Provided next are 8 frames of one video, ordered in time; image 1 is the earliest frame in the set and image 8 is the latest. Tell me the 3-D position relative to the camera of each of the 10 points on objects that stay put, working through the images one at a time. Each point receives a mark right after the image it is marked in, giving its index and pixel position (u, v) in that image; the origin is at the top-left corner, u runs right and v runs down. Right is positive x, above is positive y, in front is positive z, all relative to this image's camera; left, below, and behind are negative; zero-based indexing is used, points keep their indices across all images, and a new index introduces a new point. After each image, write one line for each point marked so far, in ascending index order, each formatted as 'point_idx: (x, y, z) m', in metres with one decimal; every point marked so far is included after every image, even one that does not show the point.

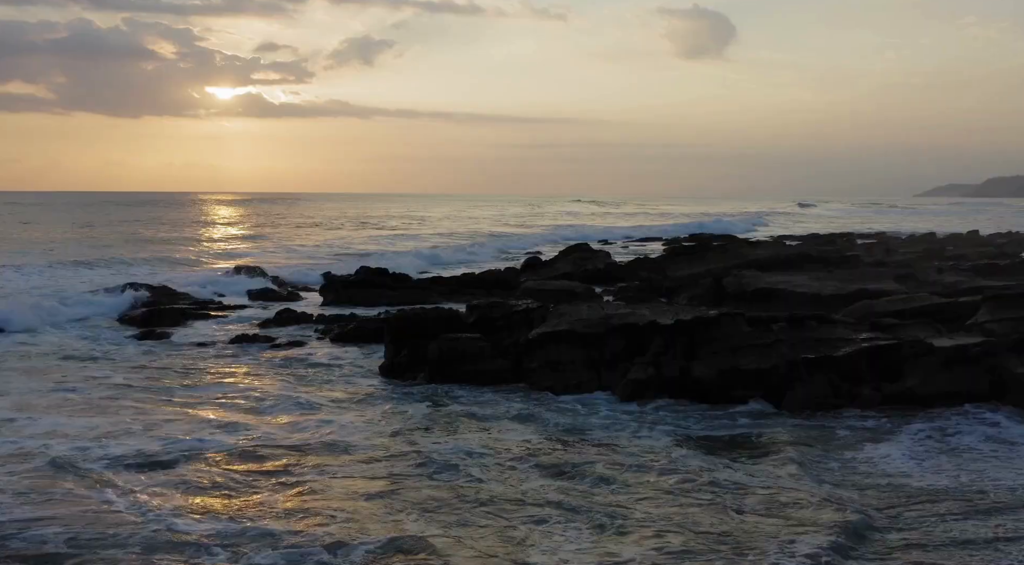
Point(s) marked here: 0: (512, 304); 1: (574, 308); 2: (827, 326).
0: (0.0, -0.4, +16.4) m
1: (+1.0, -0.4, +15.6) m
2: (+4.9, -0.7, +15.2) m
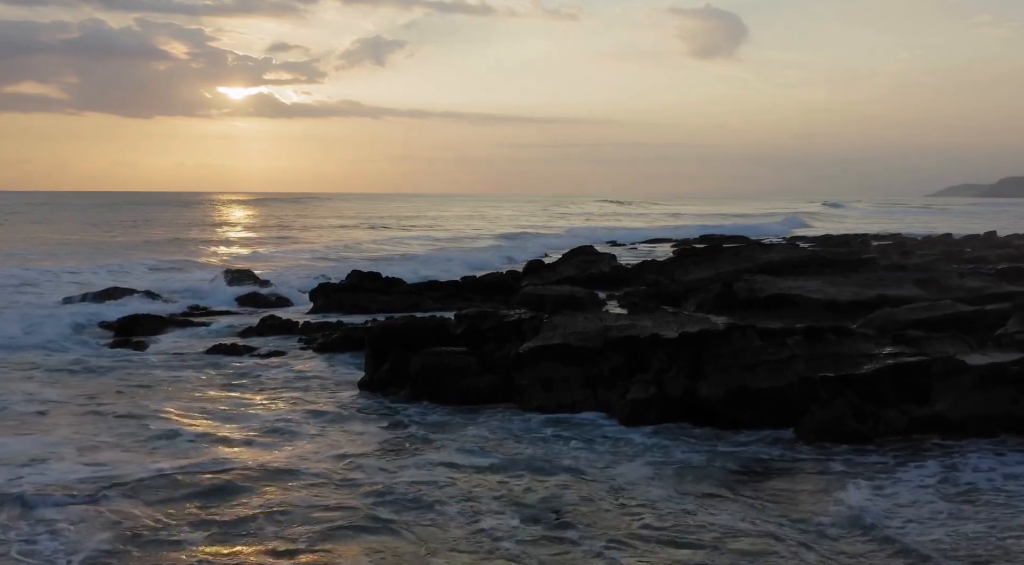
0: (-0.1, -0.5, +15.1) m
1: (+0.8, -0.5, +14.3) m
2: (+4.8, -0.8, +13.9) m
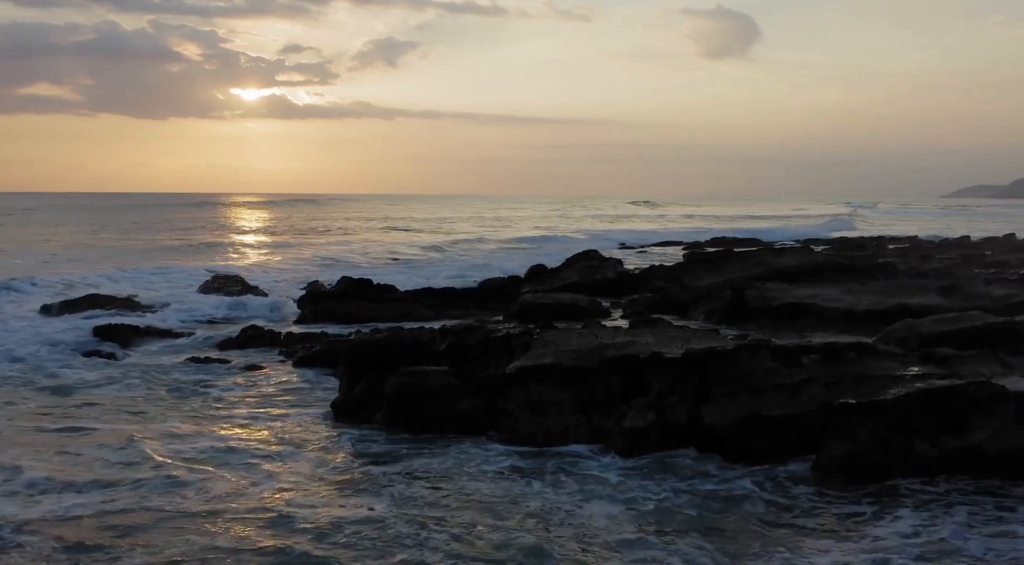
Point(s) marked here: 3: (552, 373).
0: (-0.3, -0.6, +13.8) m
1: (+0.7, -0.7, +13.0) m
2: (+4.6, -1.0, +12.5) m
3: (+0.5, -1.1, +12.0) m
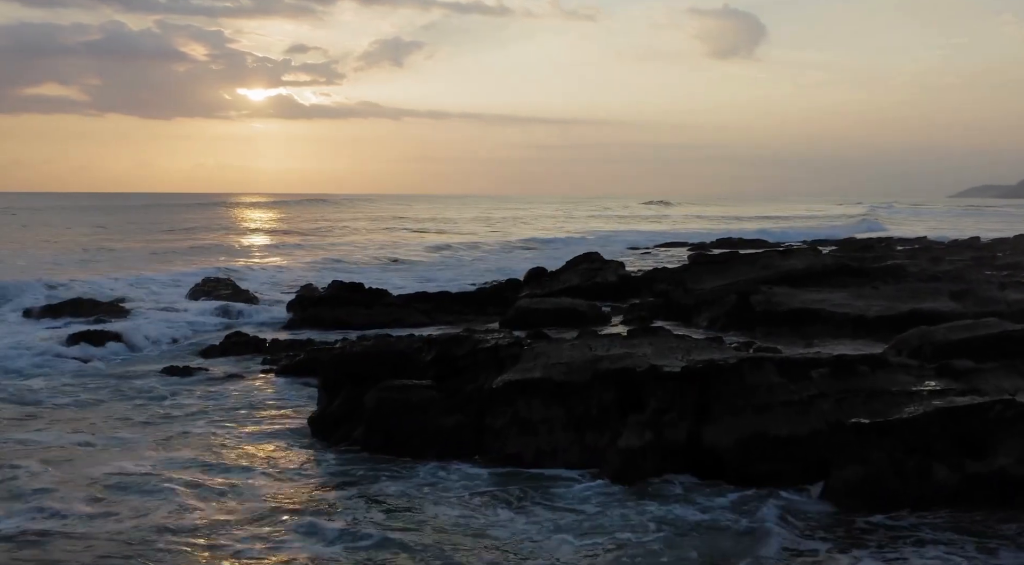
0: (-0.4, -0.7, +13.0) m
1: (+0.5, -0.8, +12.1) m
2: (+4.4, -1.1, +11.7) m
3: (+0.3, -1.2, +11.1) m
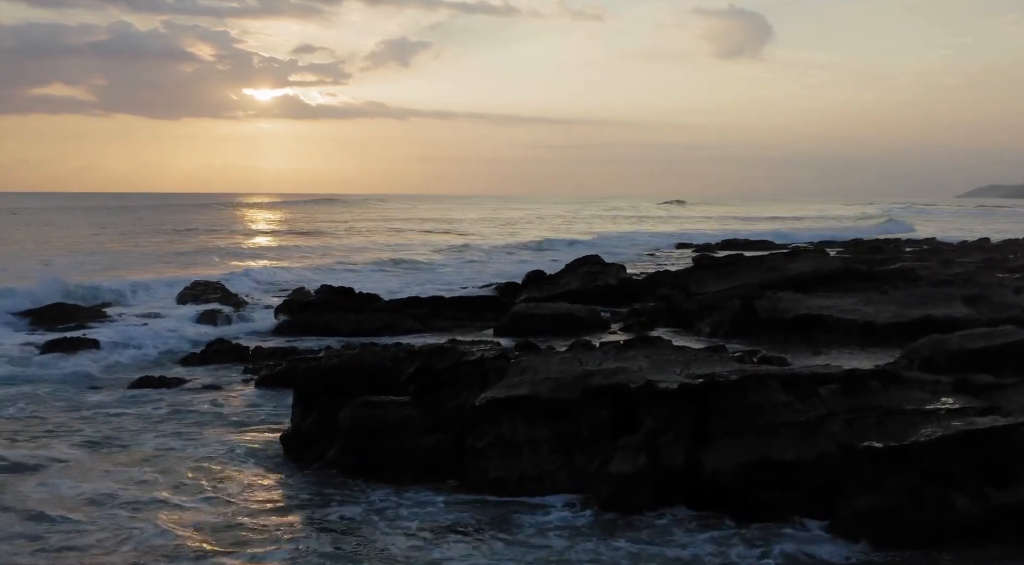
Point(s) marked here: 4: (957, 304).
0: (-0.6, -0.8, +12.2) m
1: (+0.4, -0.9, +11.3) m
2: (+4.3, -1.2, +10.8) m
3: (+0.2, -1.3, +10.3) m
4: (+9.1, -0.5, +19.9) m
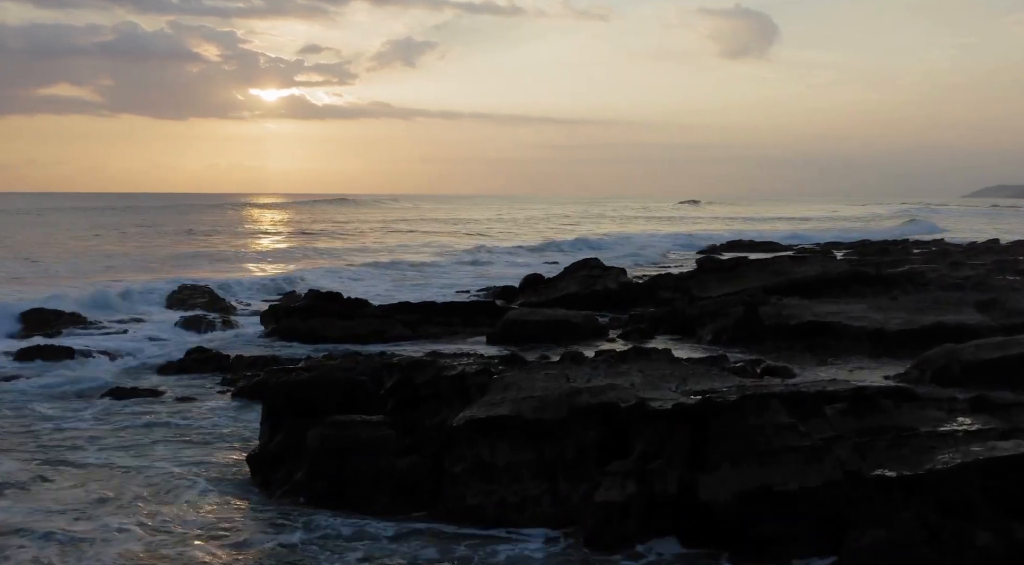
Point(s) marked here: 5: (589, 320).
0: (-0.8, -0.9, +11.4) m
1: (+0.2, -1.0, +10.5) m
2: (+4.1, -1.3, +10.0) m
3: (0.0, -1.4, +9.5) m
4: (+8.9, -0.6, +19.1) m
5: (+1.6, -0.8, +19.9) m
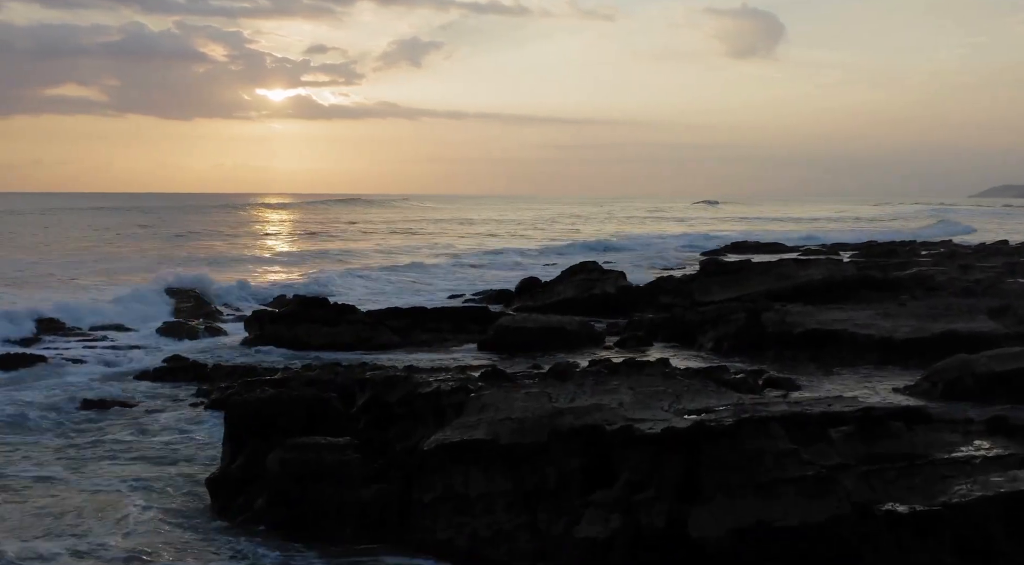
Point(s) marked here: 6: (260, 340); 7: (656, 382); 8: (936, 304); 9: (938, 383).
0: (-1.0, -1.1, +10.6) m
1: (0.0, -1.1, +9.7) m
2: (+3.9, -1.4, +9.2) m
3: (-0.2, -1.5, +8.7) m
4: (+8.8, -0.7, +18.2) m
5: (+1.4, -0.9, +19.1) m
6: (-5.1, -1.1, +19.7) m
7: (+1.6, -1.1, +11.0) m
8: (+8.4, -0.5, +19.4) m
9: (+6.1, -1.4, +14.0) m
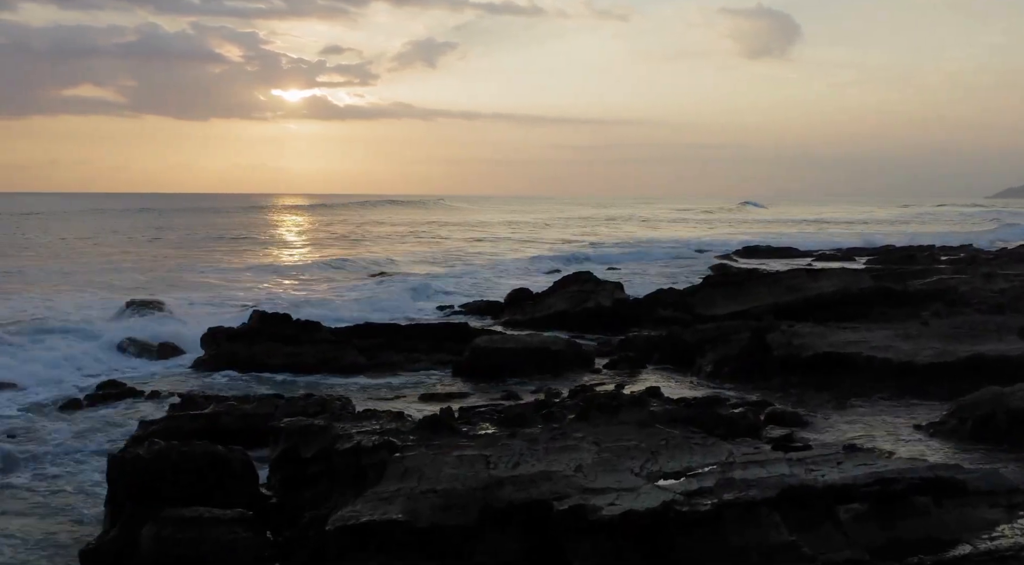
0: (-1.5, -1.3, +8.8) m
1: (-0.6, -1.4, +7.9) m
2: (+3.3, -1.7, +7.3) m
3: (-0.8, -1.8, +6.9) m
4: (+8.4, -1.0, +16.2) m
5: (+1.0, -1.2, +17.3) m
6: (-5.5, -1.4, +18.0) m
7: (+1.1, -1.4, +9.1) m
8: (+8.0, -0.8, +17.4) m
9: (+5.6, -1.7, +12.1) m
